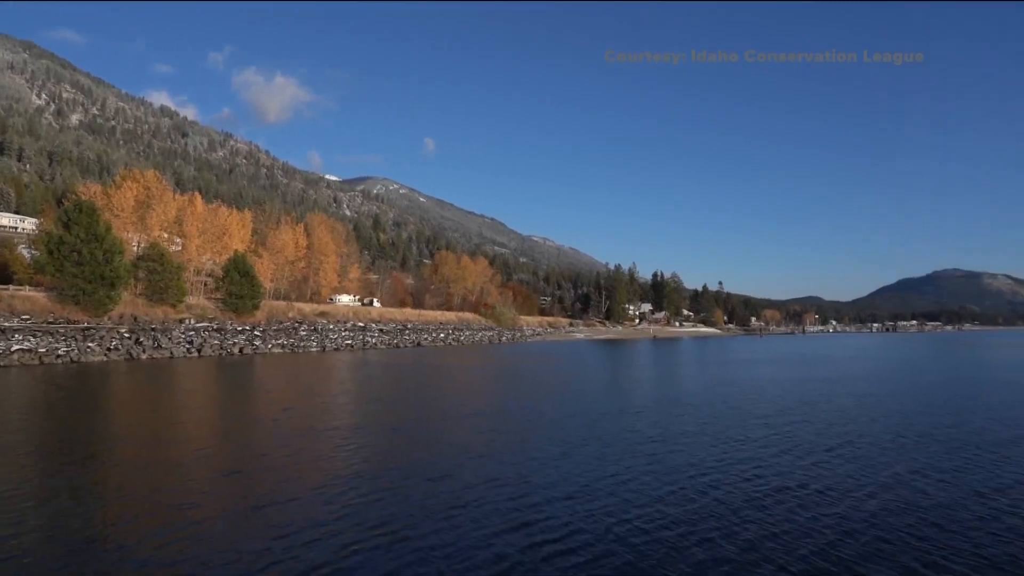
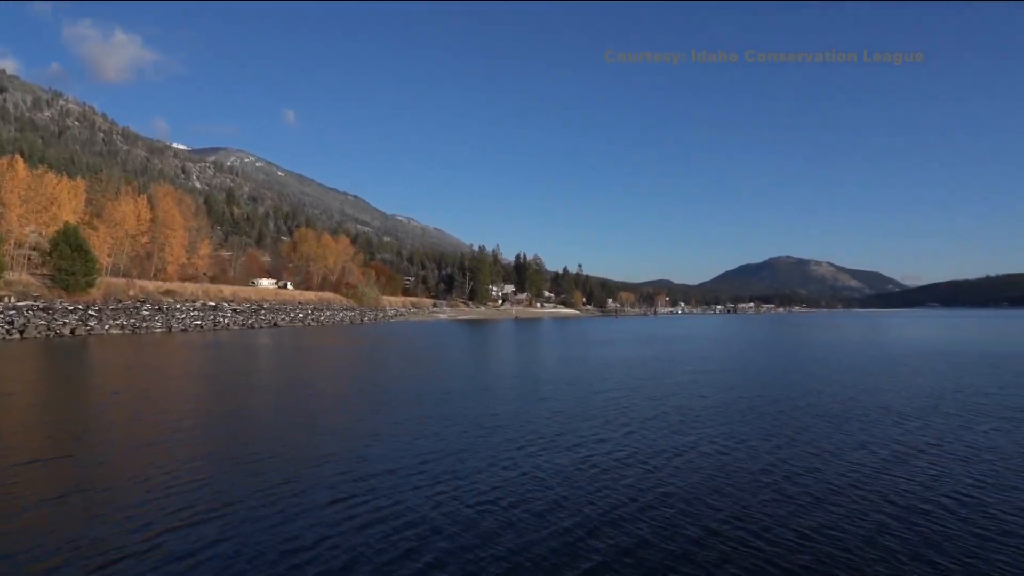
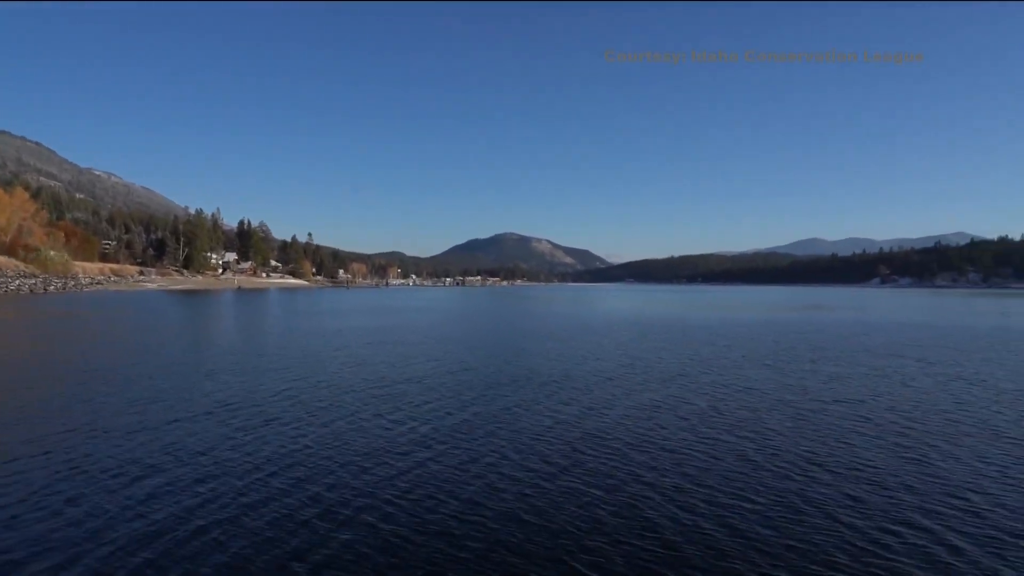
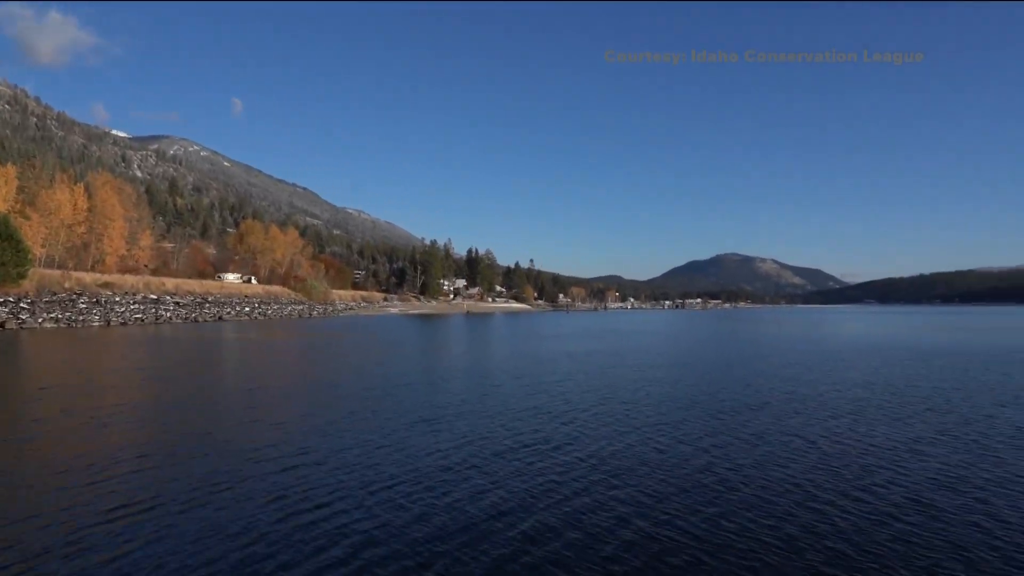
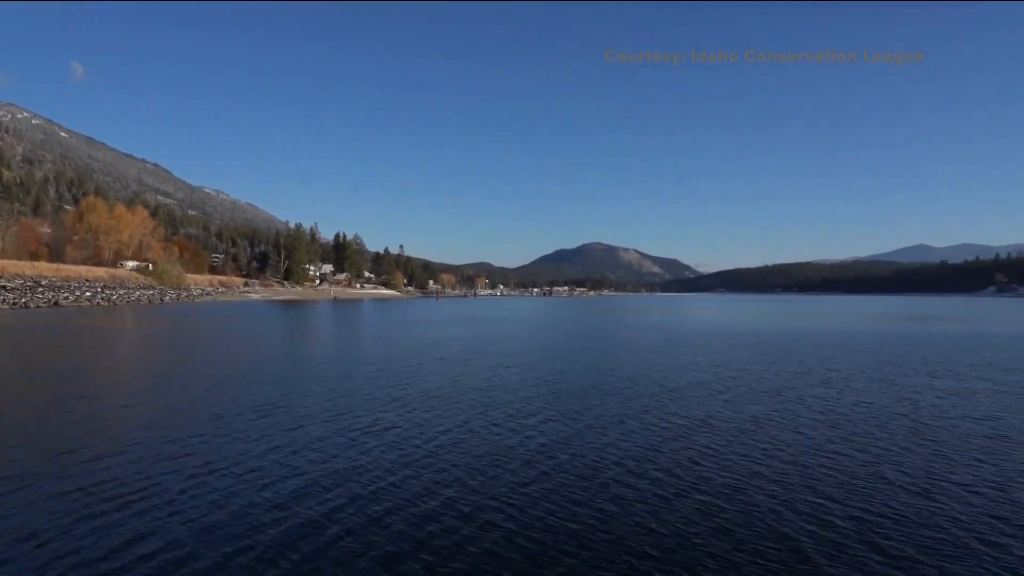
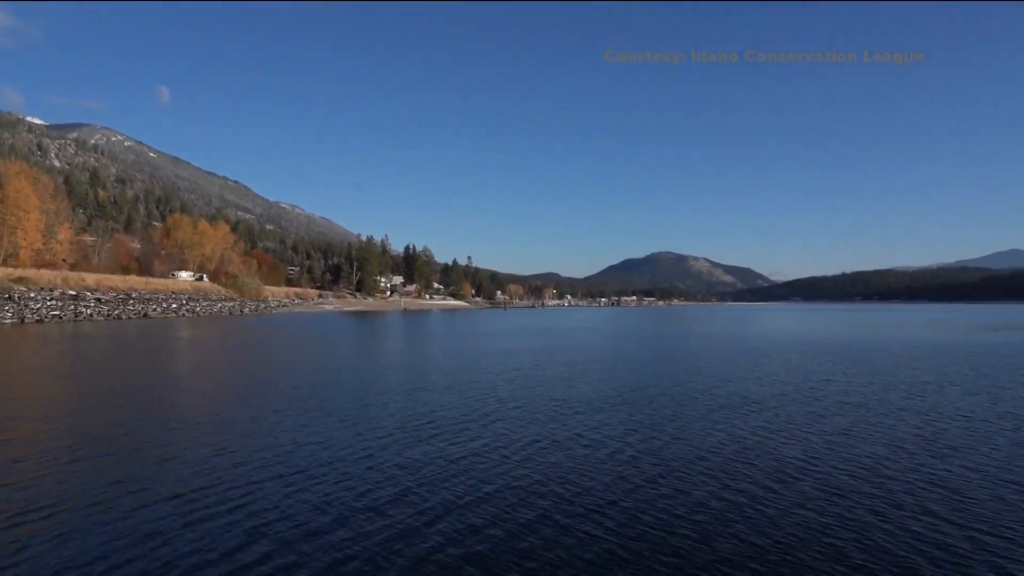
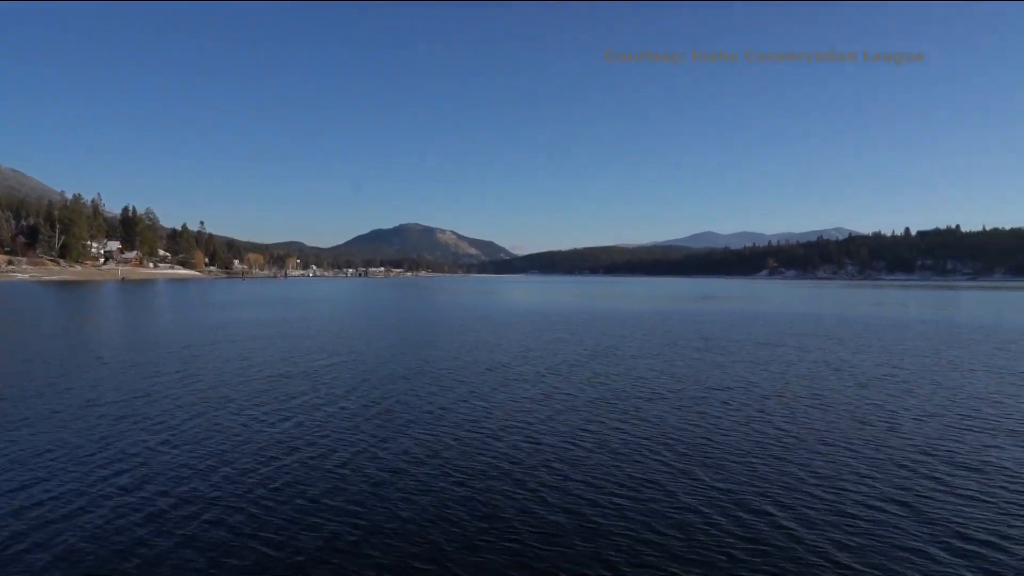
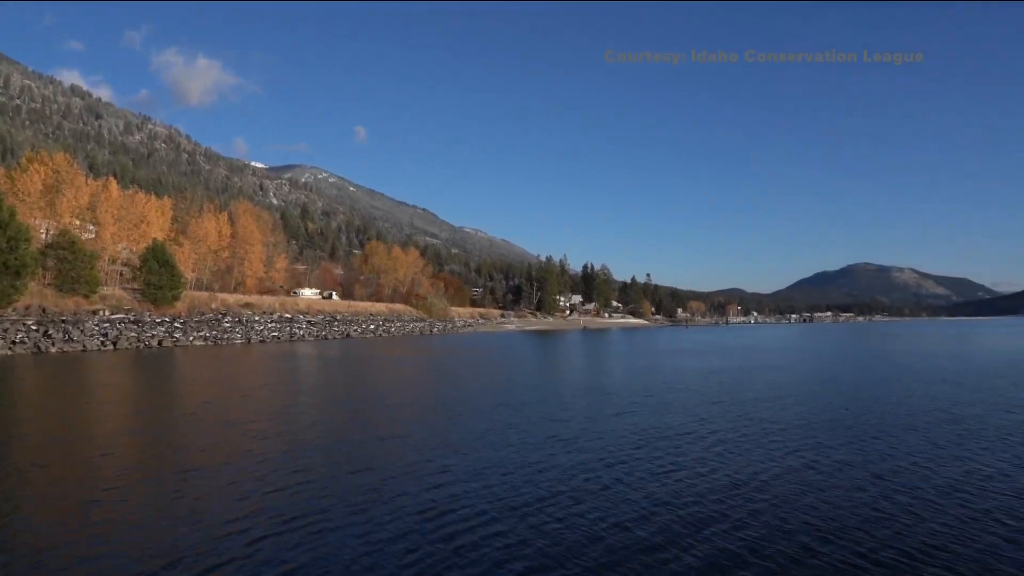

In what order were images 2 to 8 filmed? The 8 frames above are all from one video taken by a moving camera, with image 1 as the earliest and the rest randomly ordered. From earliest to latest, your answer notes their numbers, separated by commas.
8, 2, 4, 6, 5, 3, 7
